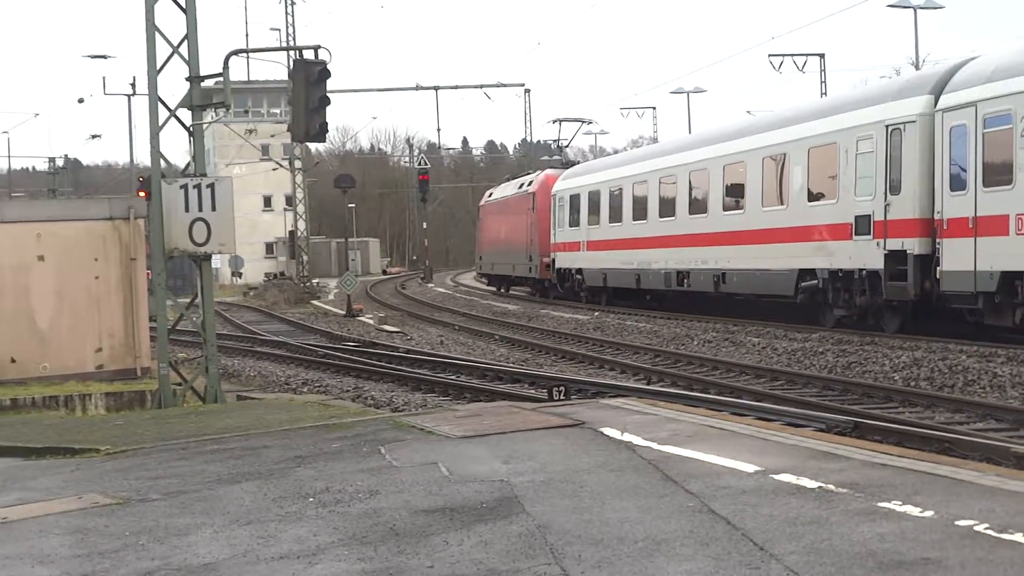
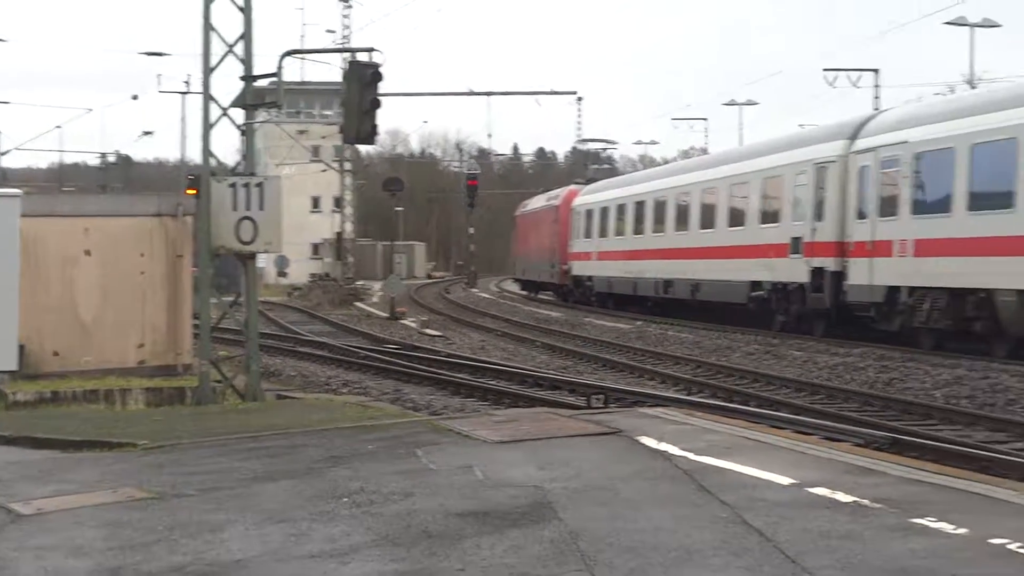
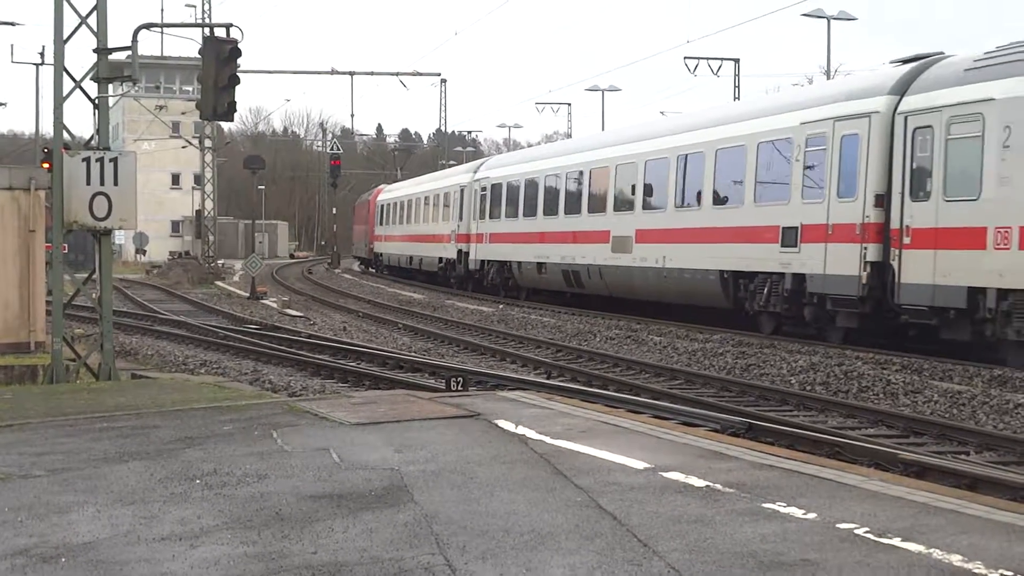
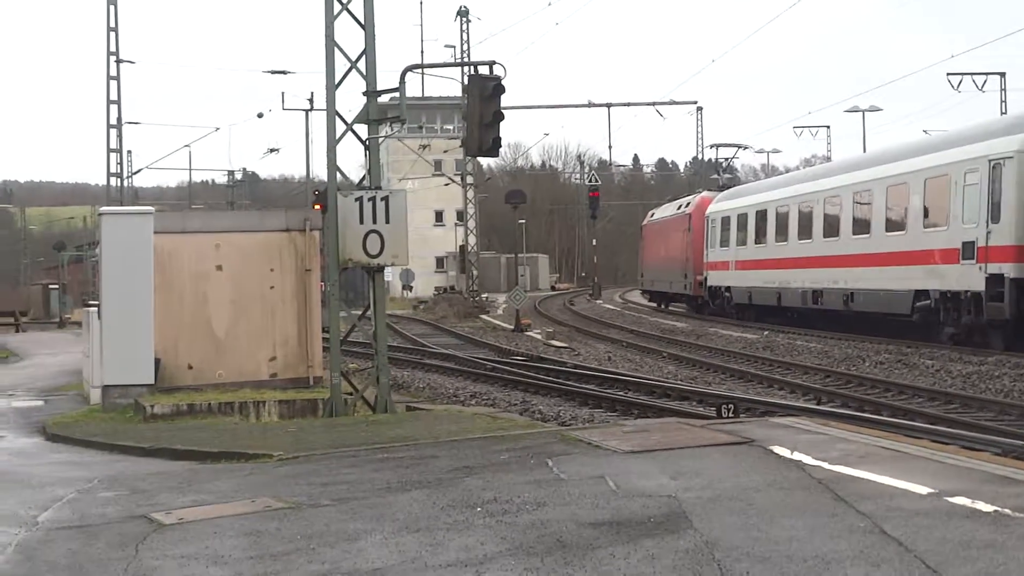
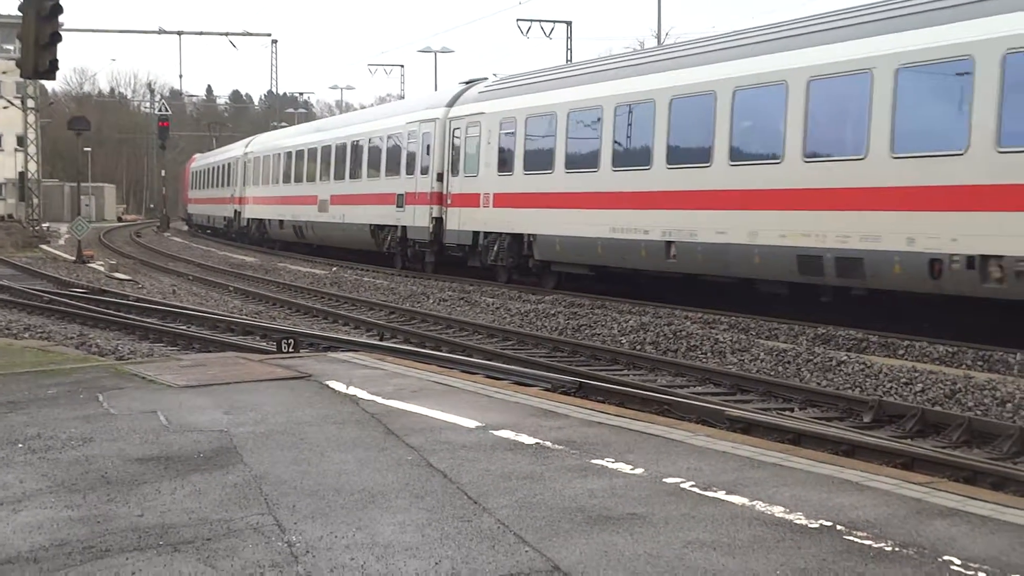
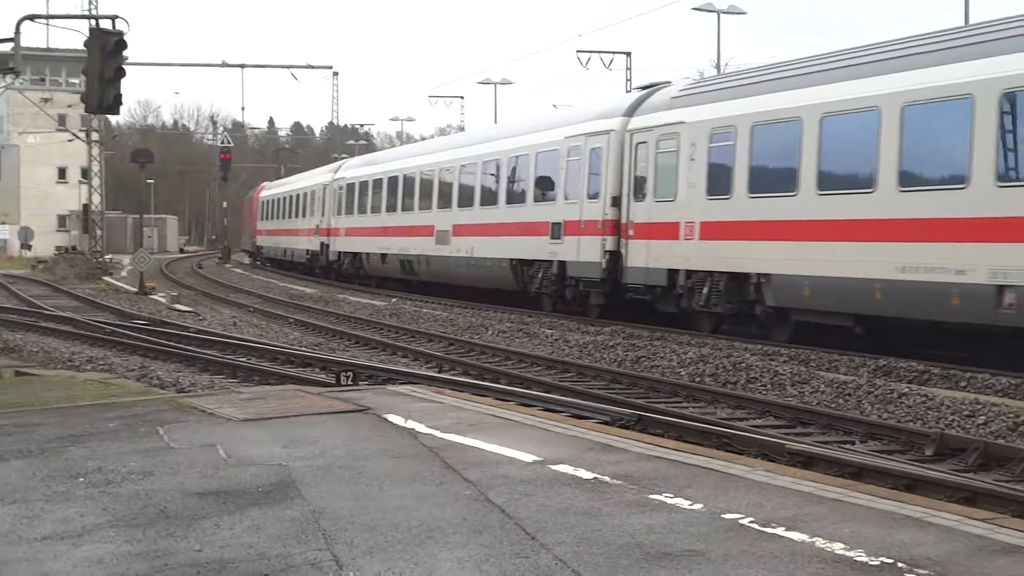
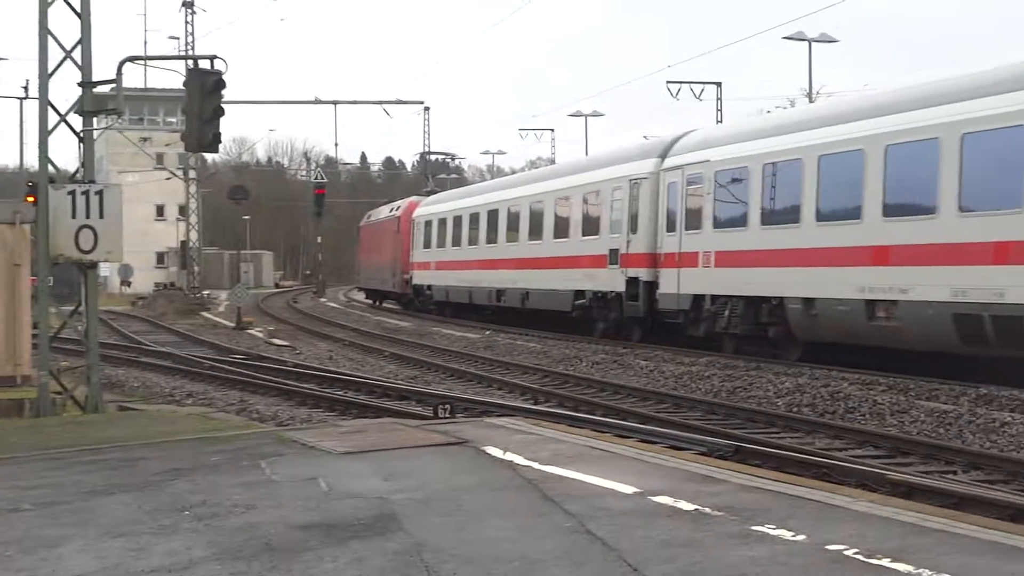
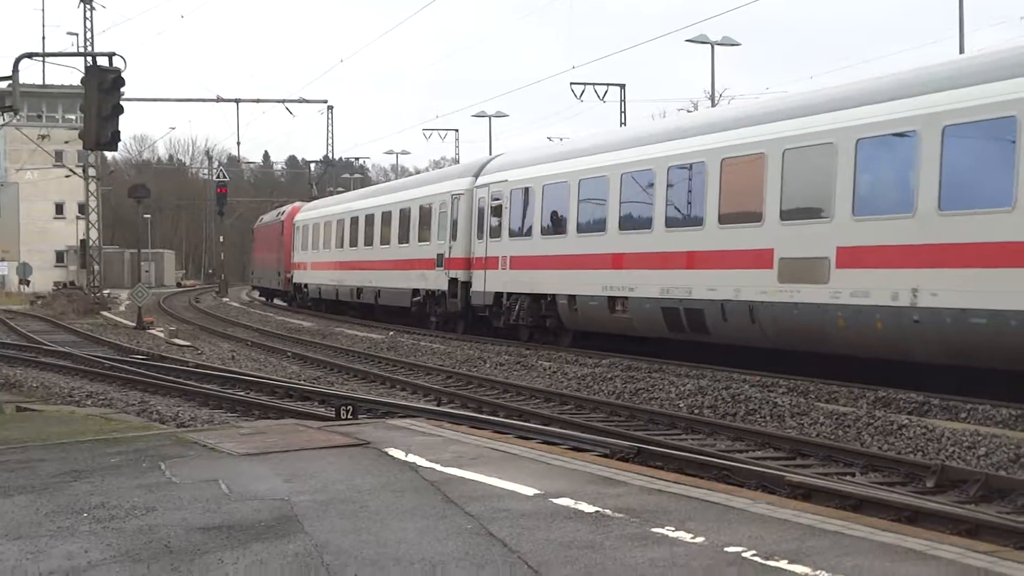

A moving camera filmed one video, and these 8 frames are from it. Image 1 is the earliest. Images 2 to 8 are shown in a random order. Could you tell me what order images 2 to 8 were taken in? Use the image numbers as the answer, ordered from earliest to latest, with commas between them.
4, 2, 7, 8, 3, 6, 5
